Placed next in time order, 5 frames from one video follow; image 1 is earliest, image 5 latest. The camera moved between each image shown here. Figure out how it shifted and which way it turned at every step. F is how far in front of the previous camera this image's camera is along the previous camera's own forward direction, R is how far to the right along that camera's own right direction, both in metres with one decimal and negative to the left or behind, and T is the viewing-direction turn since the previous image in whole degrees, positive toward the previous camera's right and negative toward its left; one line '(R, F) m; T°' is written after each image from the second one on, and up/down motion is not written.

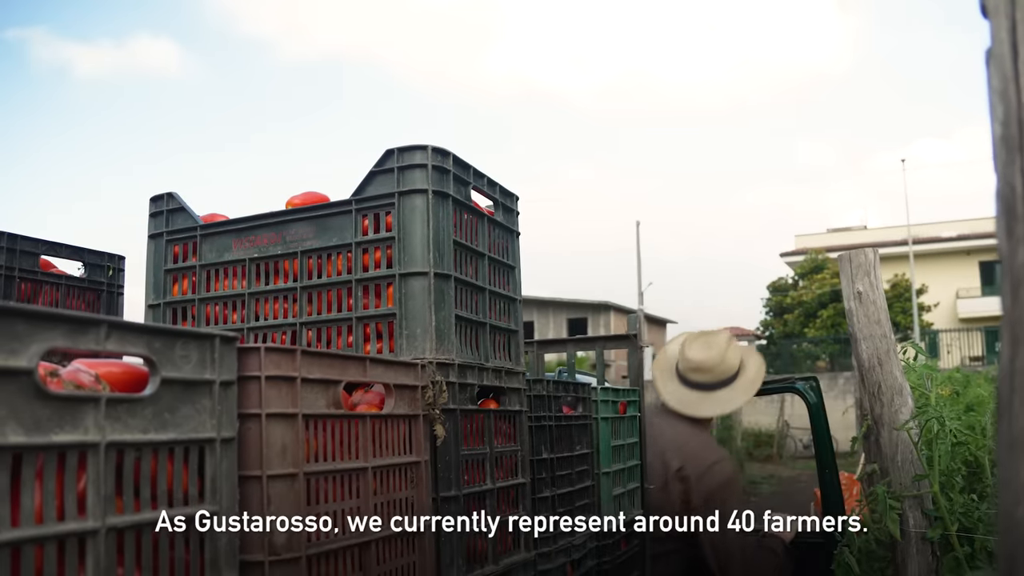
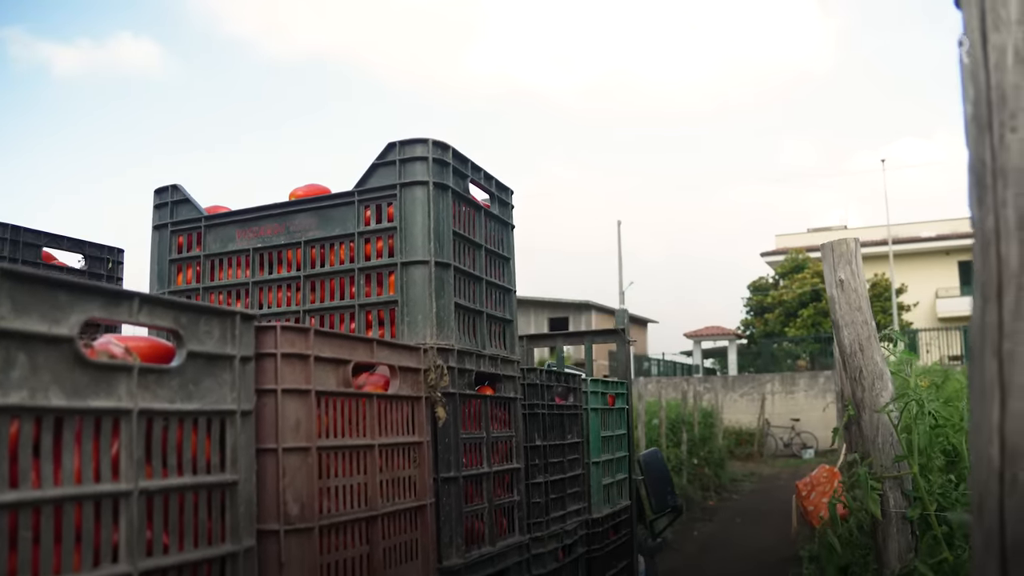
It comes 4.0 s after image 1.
(-0.1, -0.2) m; +1°
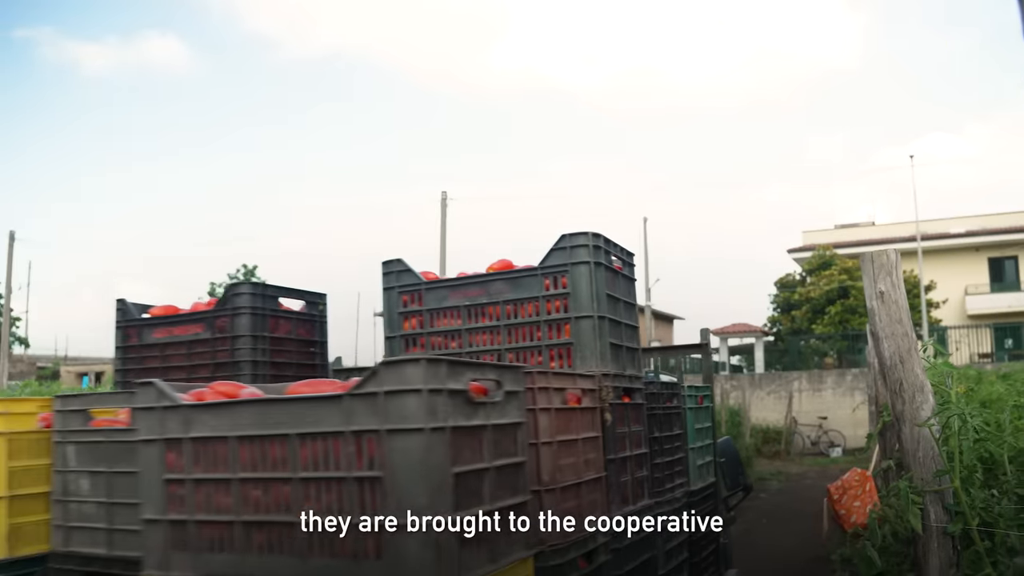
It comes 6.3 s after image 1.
(-0.1, -0.1) m; -2°
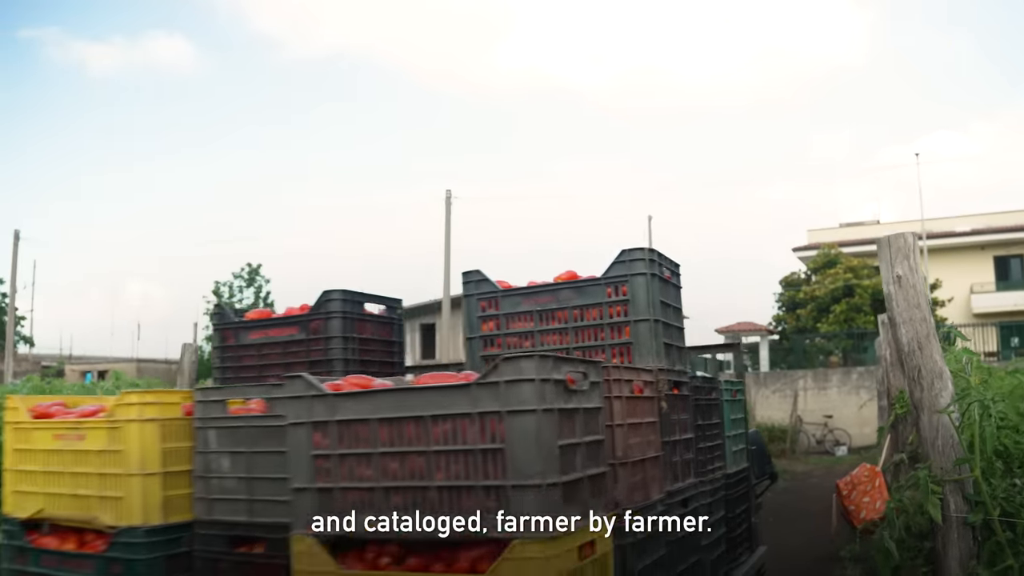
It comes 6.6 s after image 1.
(0.0, +0.1) m; 0°
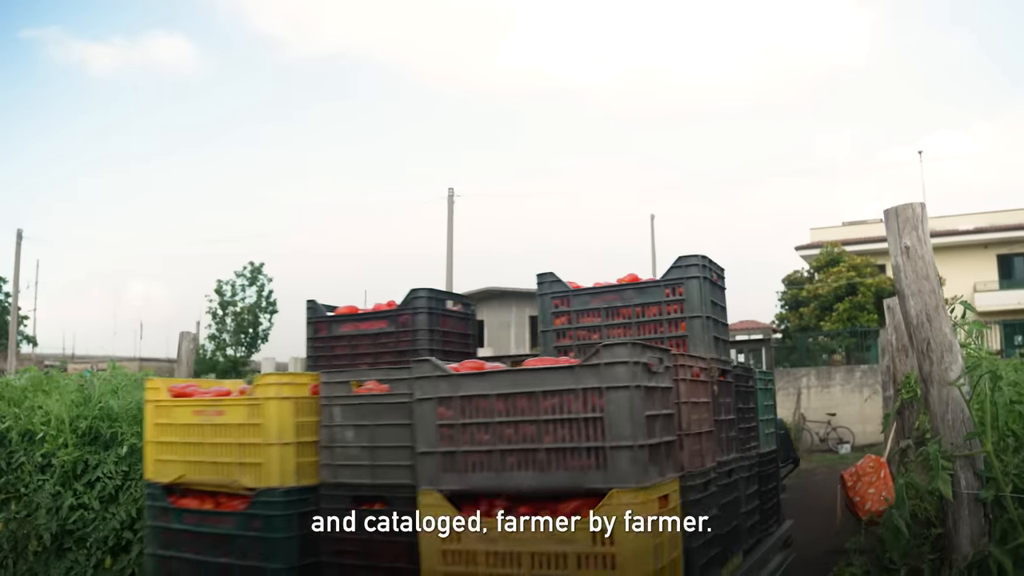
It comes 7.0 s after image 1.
(0.0, +0.1) m; 0°
